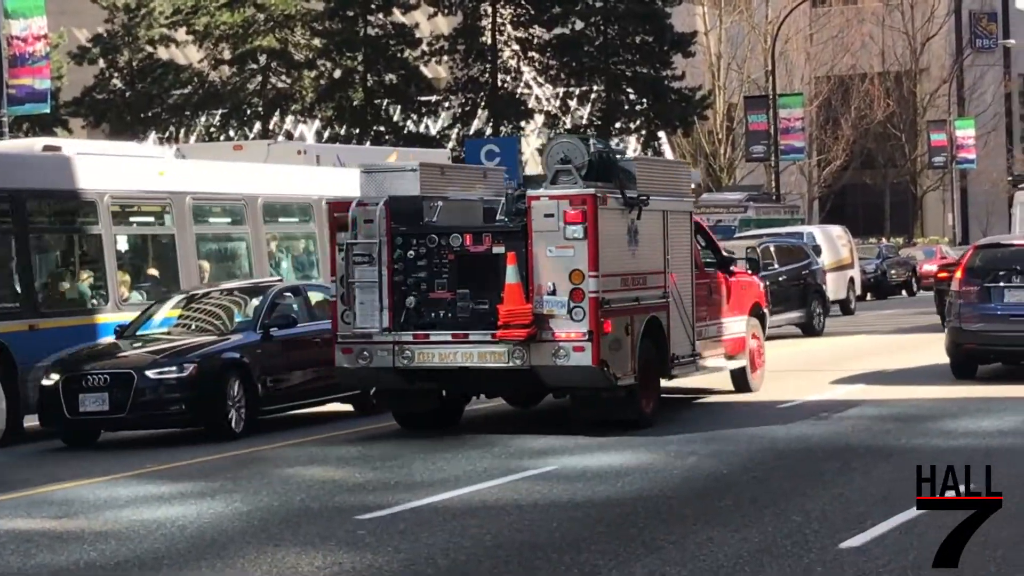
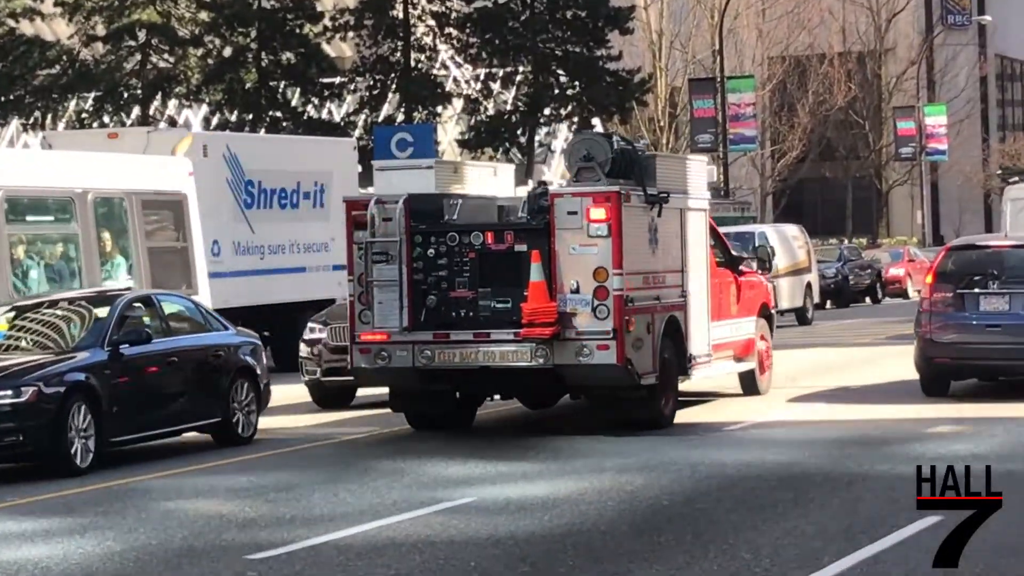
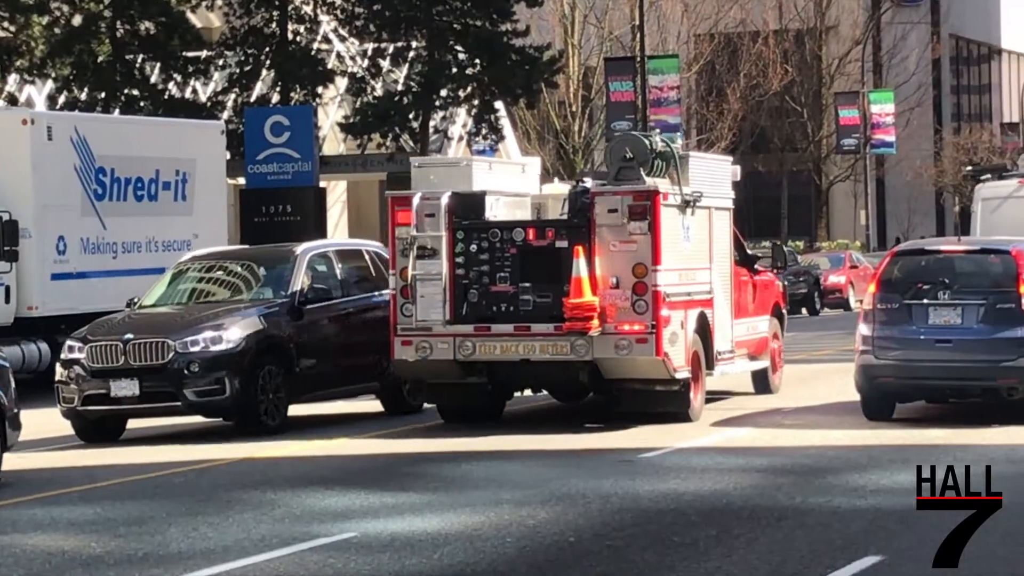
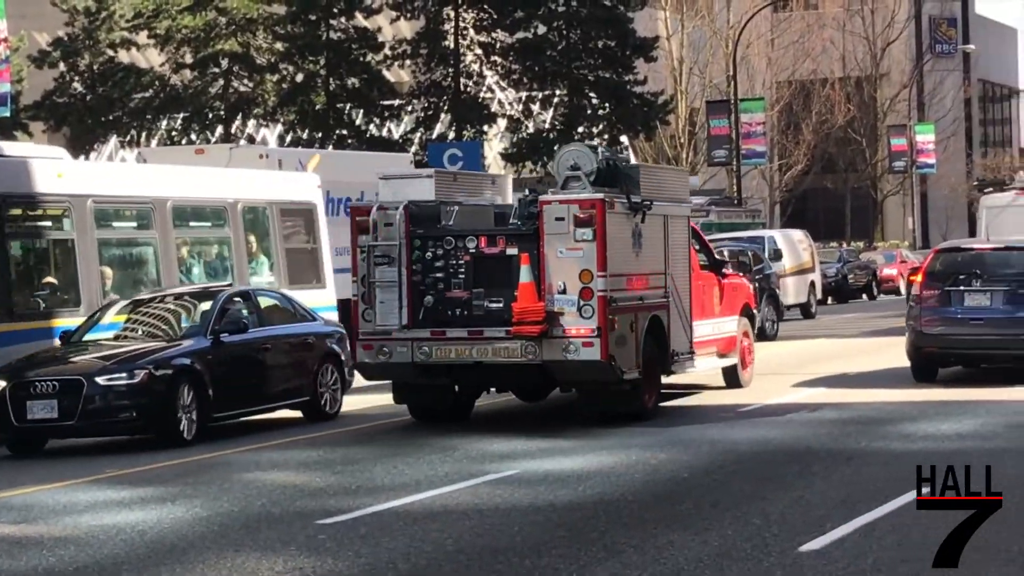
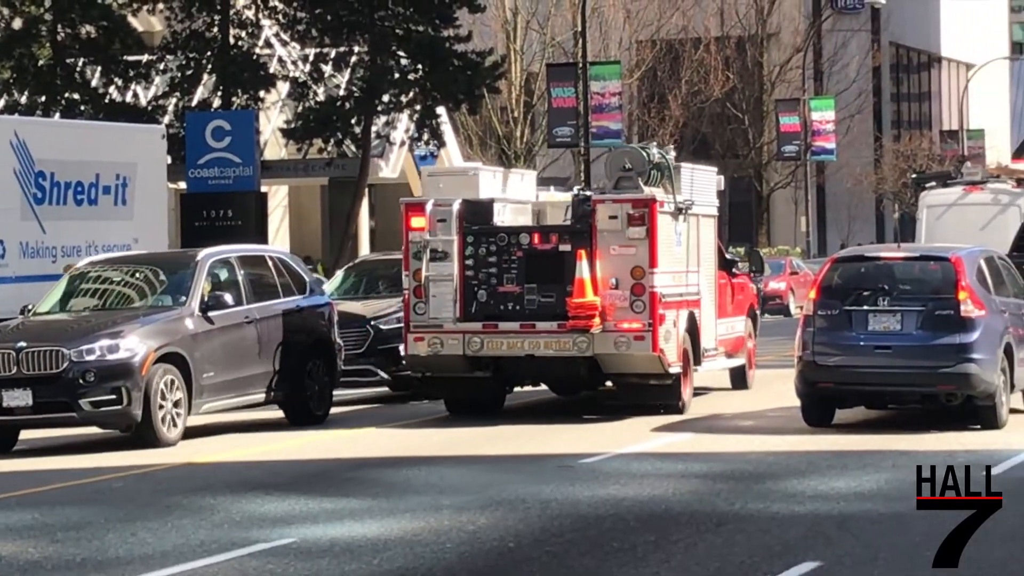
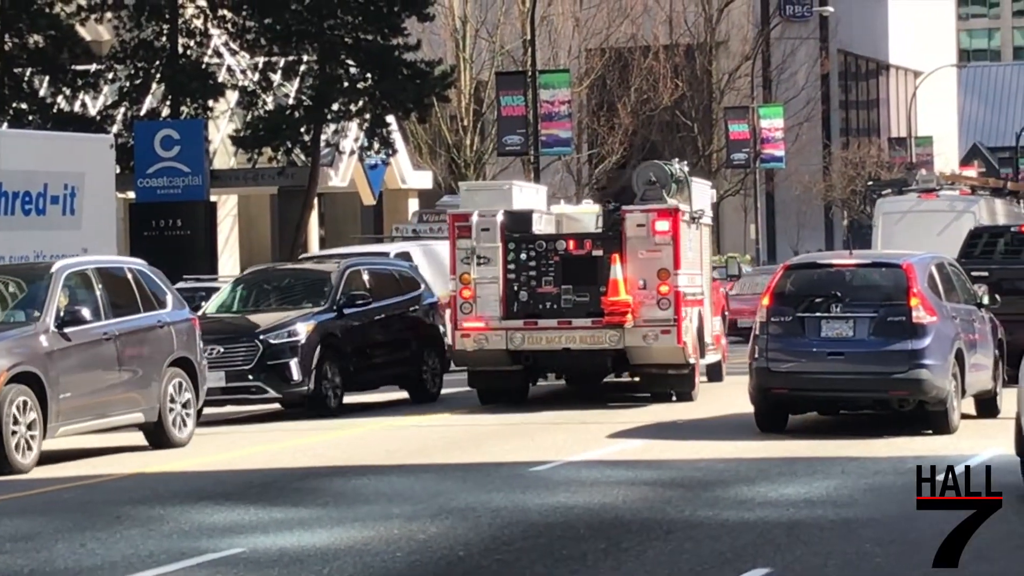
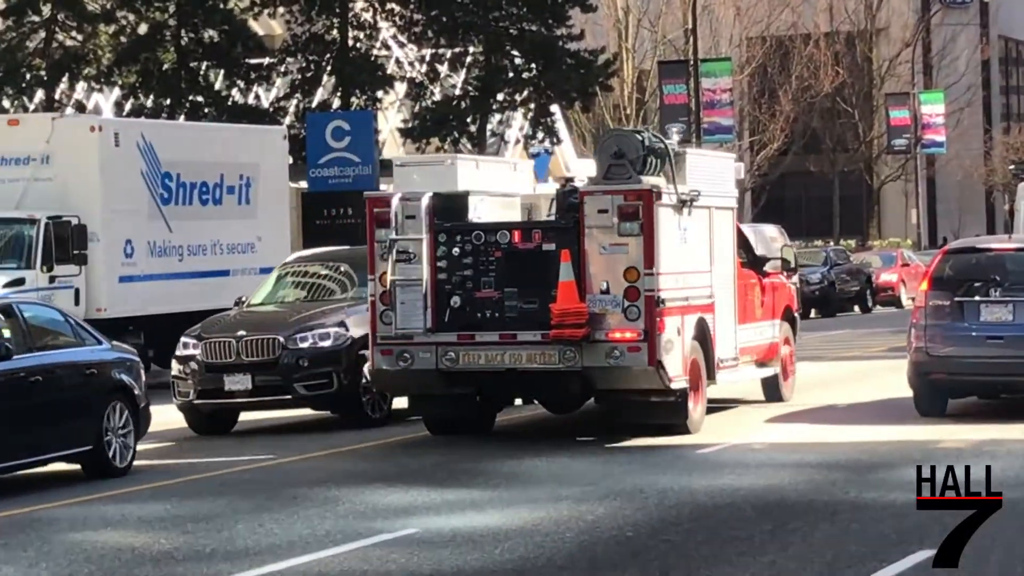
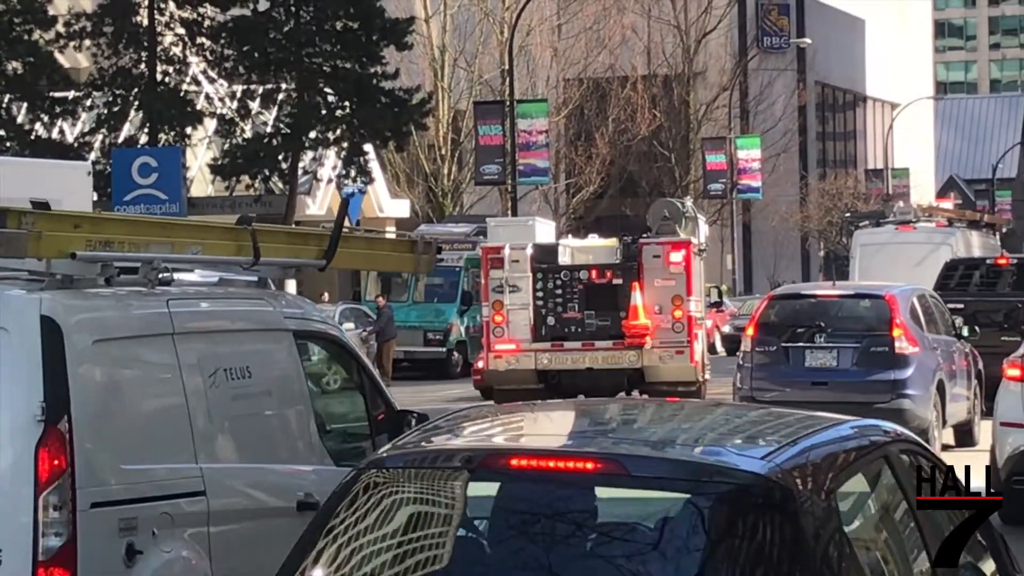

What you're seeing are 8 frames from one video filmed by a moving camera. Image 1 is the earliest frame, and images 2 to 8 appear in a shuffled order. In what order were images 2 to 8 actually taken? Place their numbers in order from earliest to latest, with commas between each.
4, 2, 7, 3, 5, 6, 8
